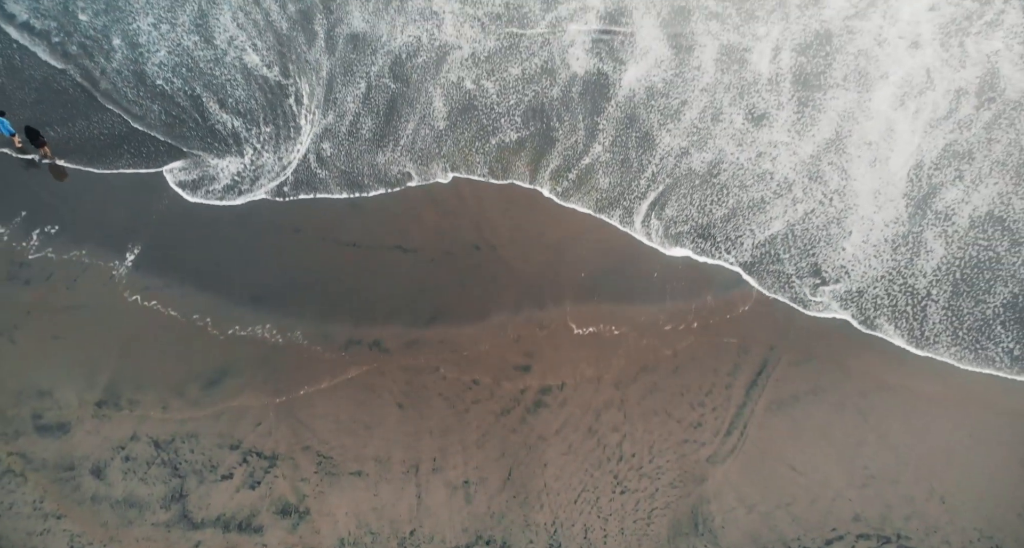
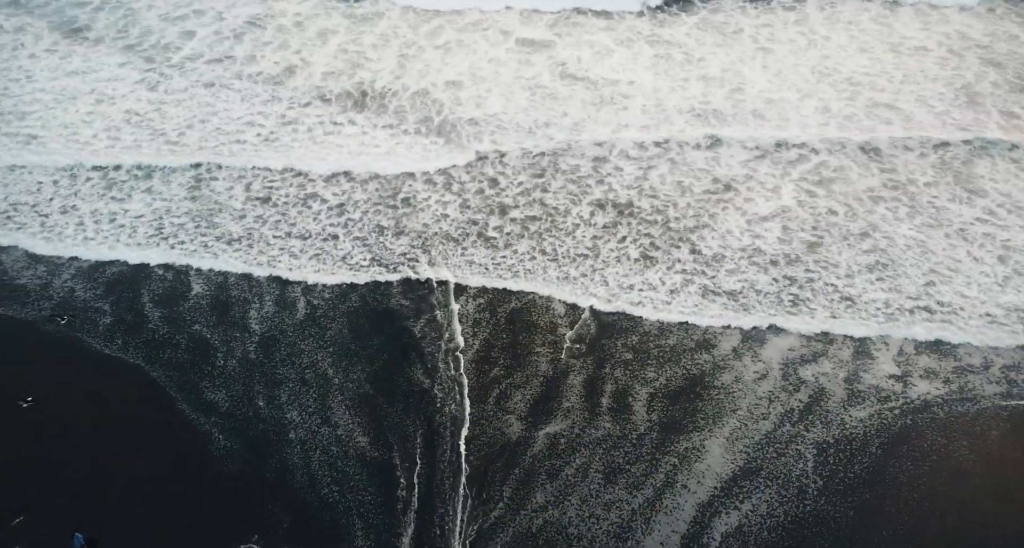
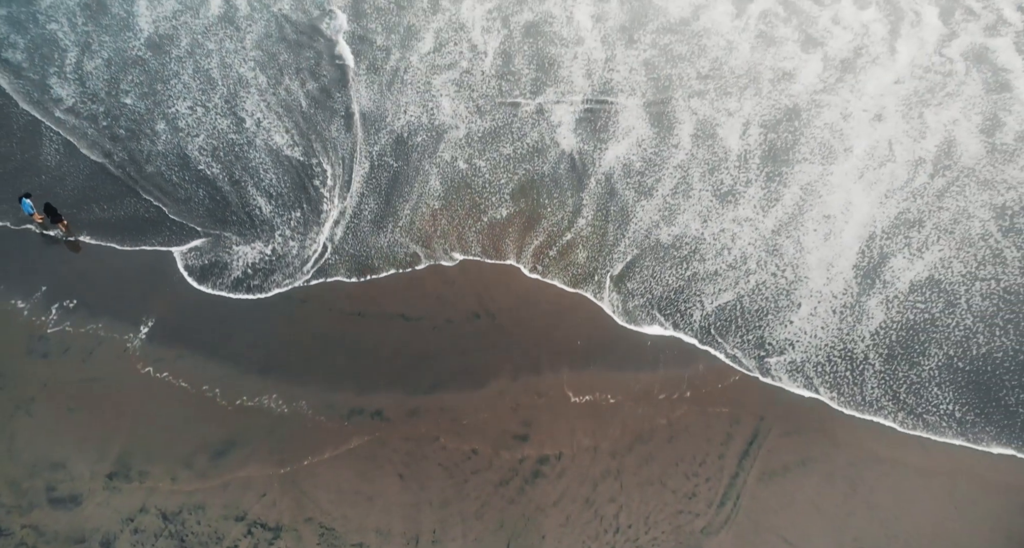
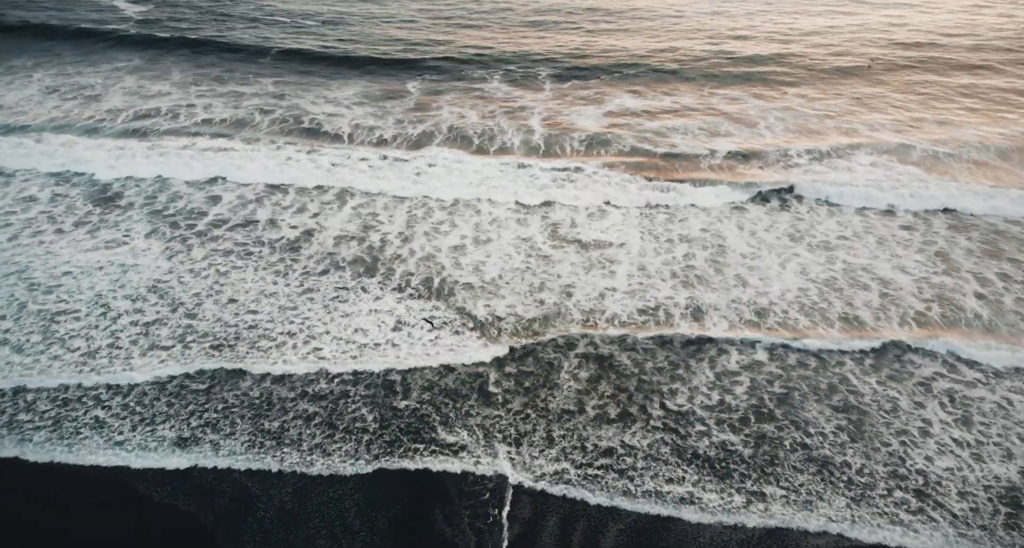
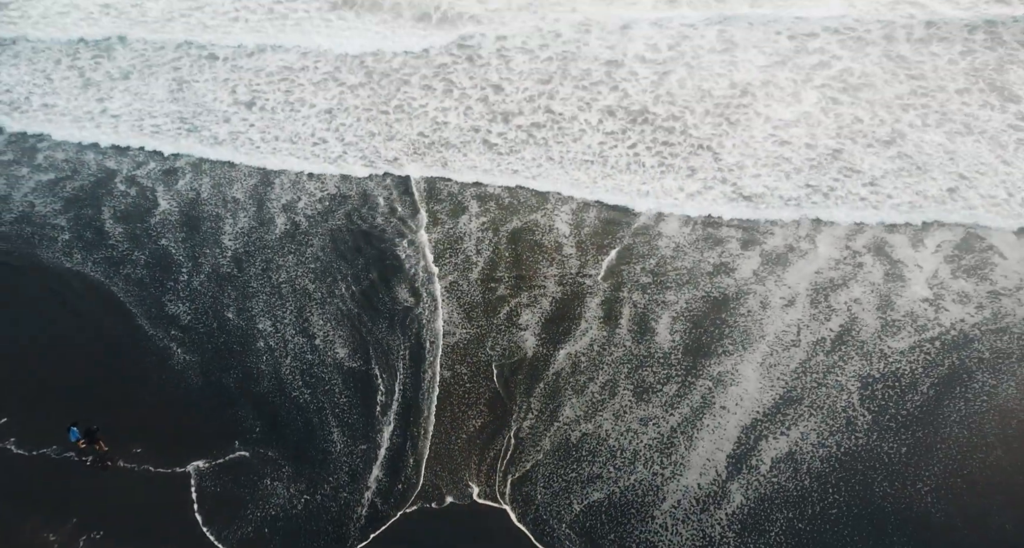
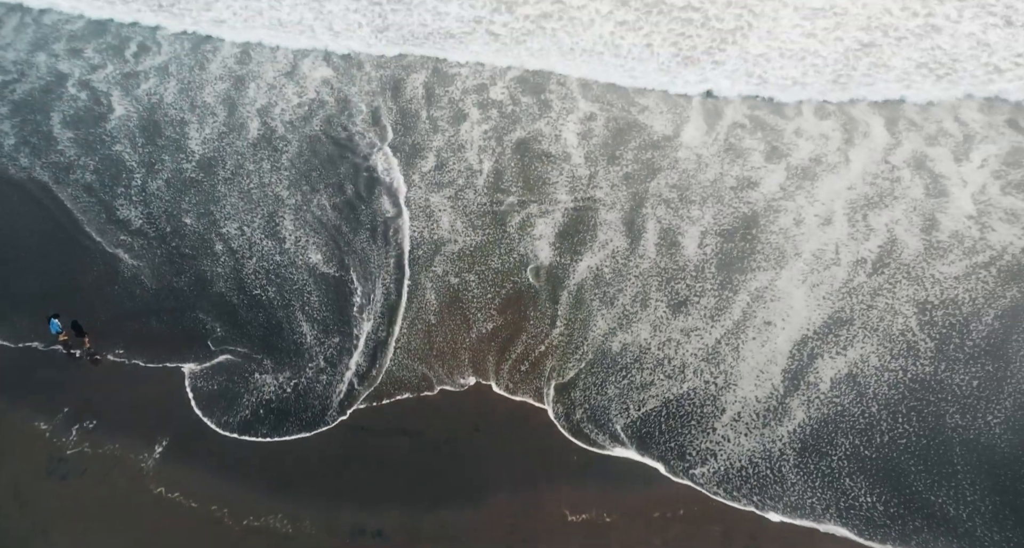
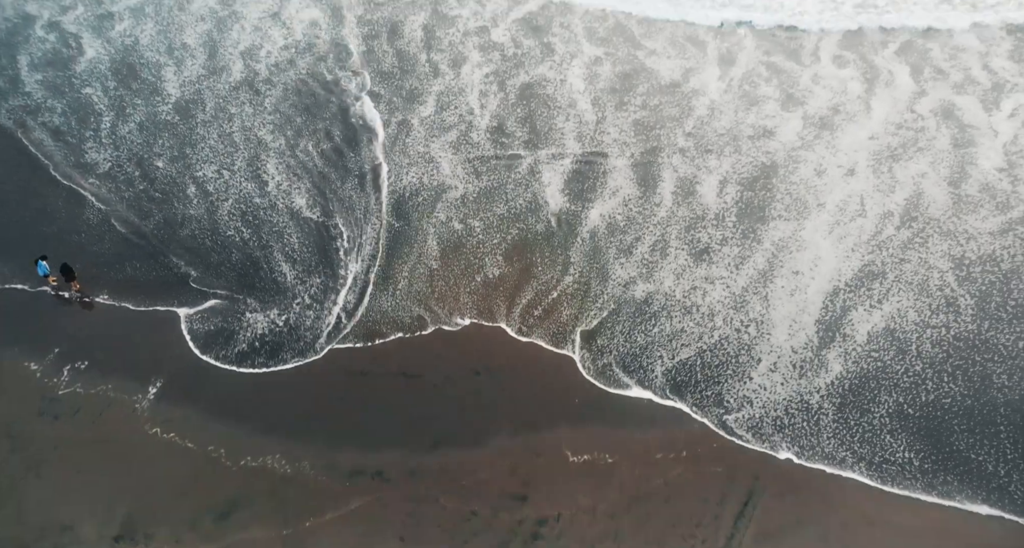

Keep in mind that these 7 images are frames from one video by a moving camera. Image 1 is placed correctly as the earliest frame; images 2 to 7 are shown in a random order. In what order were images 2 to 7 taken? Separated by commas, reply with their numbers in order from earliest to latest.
3, 7, 6, 5, 2, 4
